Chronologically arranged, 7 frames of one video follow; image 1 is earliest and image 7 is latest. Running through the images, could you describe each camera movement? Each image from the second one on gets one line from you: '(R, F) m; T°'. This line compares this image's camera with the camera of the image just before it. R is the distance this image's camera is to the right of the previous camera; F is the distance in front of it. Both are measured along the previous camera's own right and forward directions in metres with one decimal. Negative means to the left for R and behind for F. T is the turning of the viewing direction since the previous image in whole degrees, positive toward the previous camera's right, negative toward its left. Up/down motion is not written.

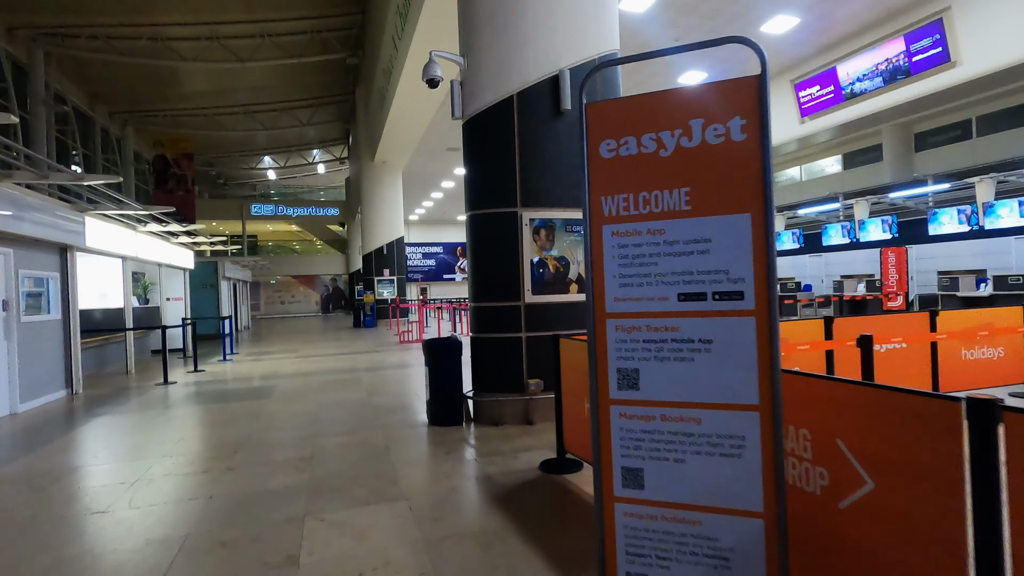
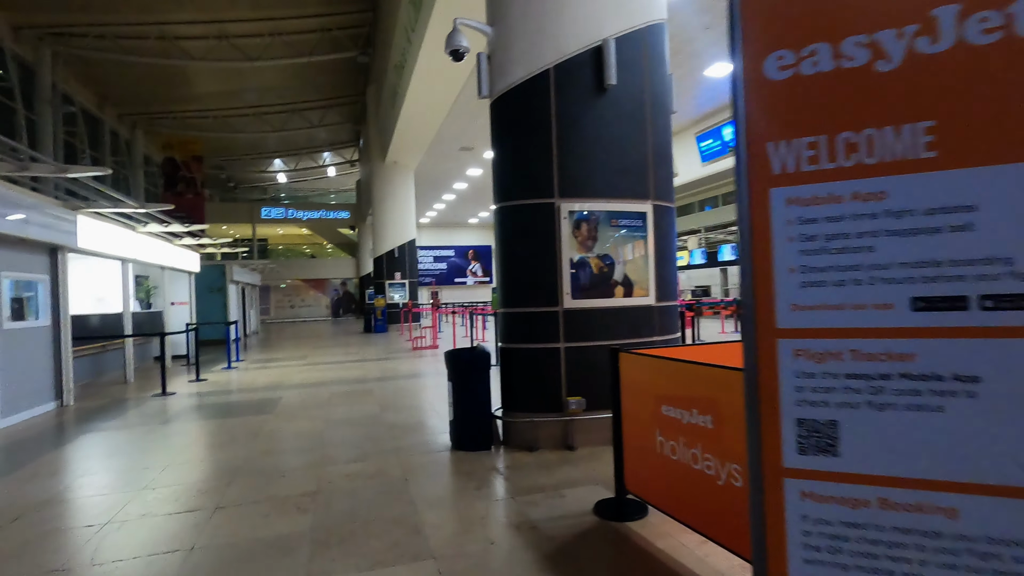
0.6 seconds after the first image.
(-0.2, +0.6) m; -1°
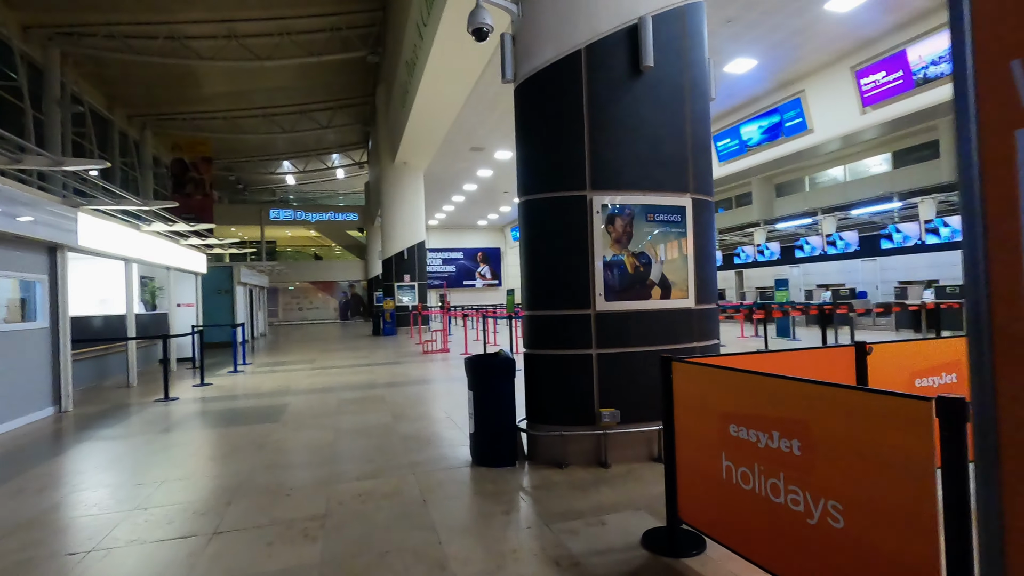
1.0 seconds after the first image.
(-0.1, +0.3) m; -1°
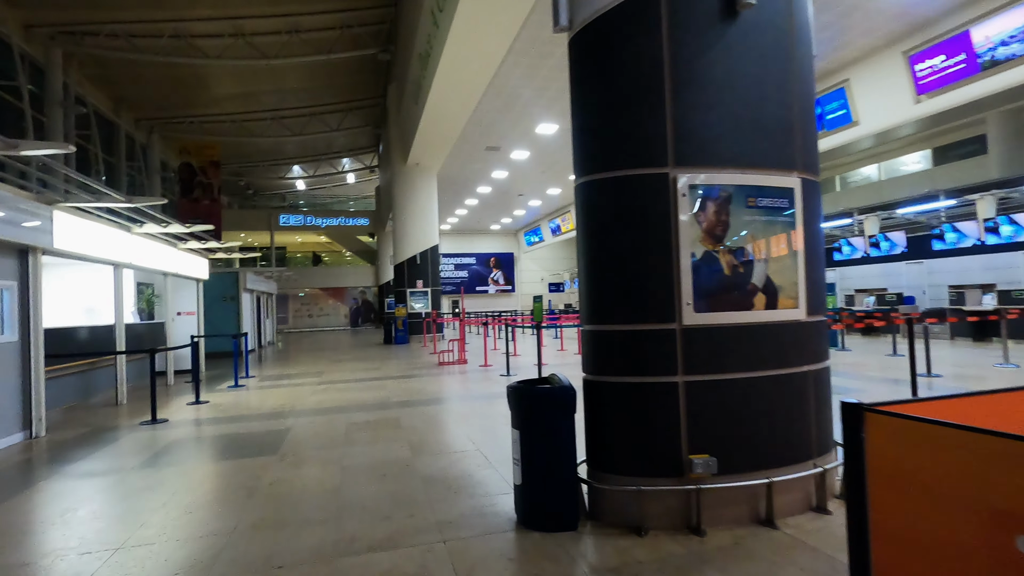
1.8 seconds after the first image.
(-0.2, +0.8) m; -1°
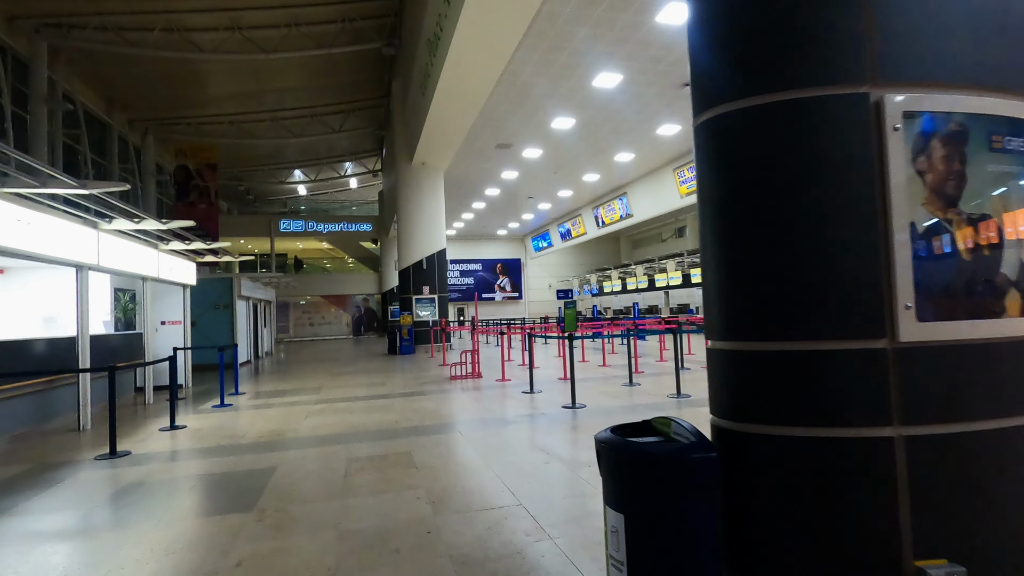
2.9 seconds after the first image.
(-0.3, +1.0) m; 0°
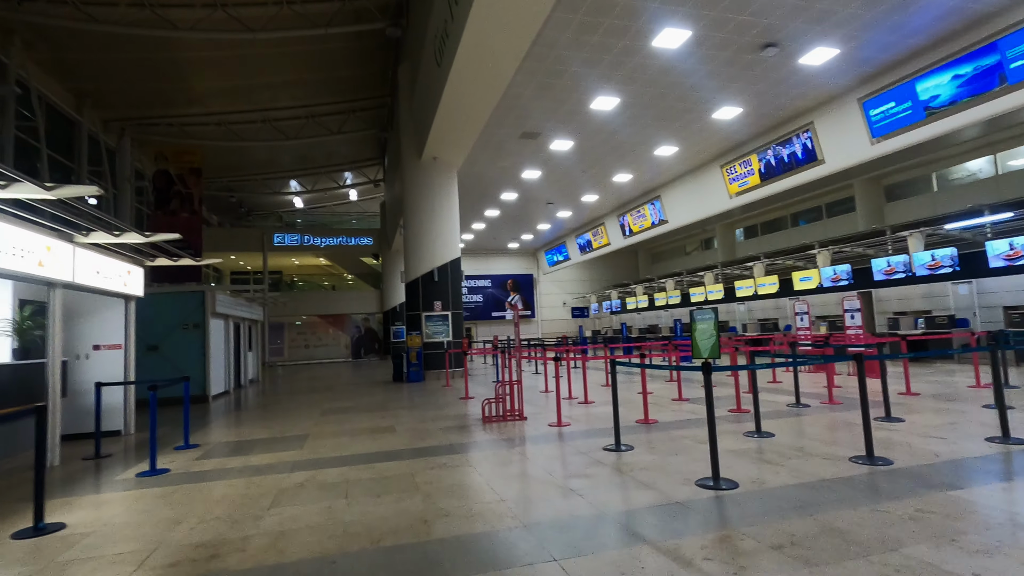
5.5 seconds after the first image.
(-0.7, +2.4) m; 0°
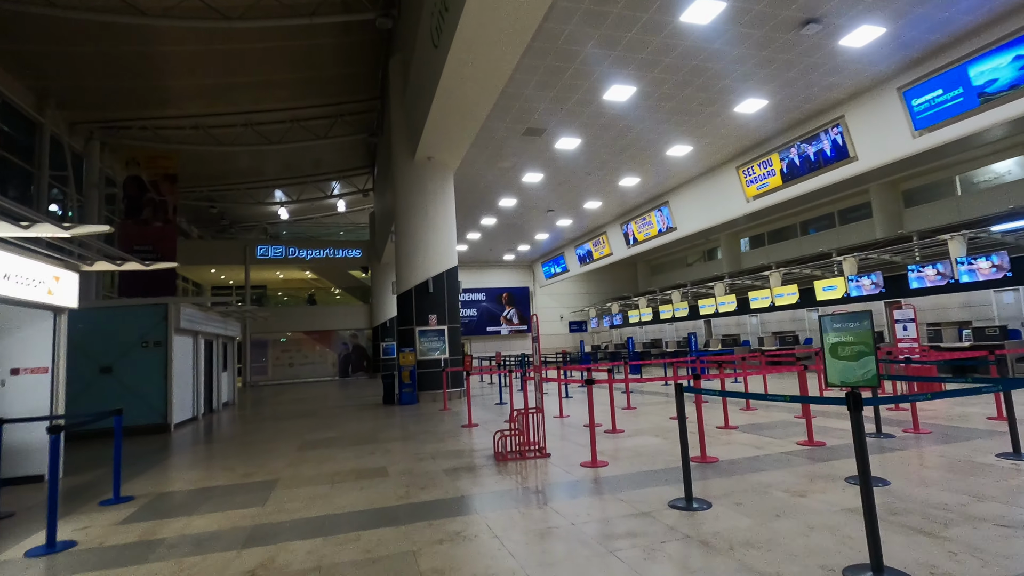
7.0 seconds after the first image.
(-0.3, +1.3) m; +1°
